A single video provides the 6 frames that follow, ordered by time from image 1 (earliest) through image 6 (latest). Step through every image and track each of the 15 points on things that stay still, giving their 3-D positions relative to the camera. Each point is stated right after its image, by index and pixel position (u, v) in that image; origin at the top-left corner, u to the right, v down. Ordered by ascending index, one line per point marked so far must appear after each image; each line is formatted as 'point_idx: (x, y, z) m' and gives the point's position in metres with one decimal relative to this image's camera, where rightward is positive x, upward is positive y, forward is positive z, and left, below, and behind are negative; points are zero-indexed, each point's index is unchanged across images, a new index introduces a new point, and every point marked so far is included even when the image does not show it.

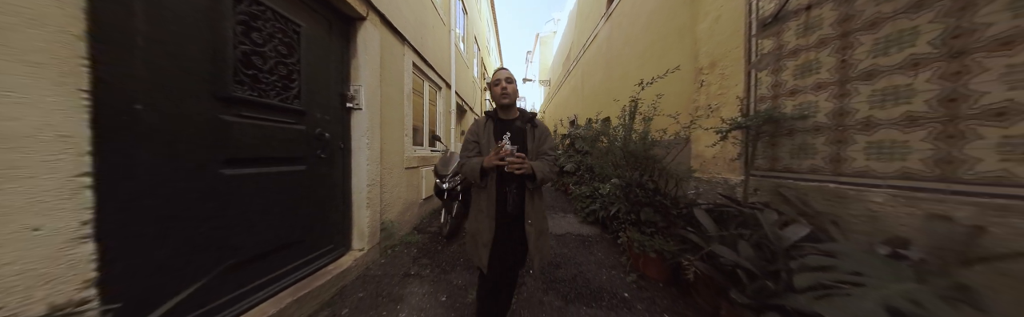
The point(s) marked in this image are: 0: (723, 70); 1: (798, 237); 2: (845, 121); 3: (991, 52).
0: (+2.4, +1.0, +2.0) m
1: (+1.8, -0.5, +1.0) m
2: (+2.4, +0.3, +1.3) m
3: (+2.4, +0.5, +0.9) m
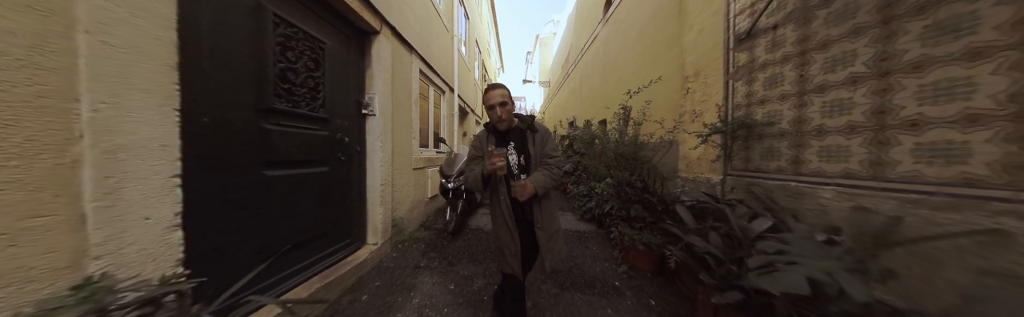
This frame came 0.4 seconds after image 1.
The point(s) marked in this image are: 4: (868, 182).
0: (+2.4, +1.0, +2.2) m
1: (+1.8, -0.5, +1.2) m
2: (+2.4, +0.3, +1.5) m
3: (+2.4, +0.5, +1.0) m
4: (+2.4, -0.2, +1.2) m
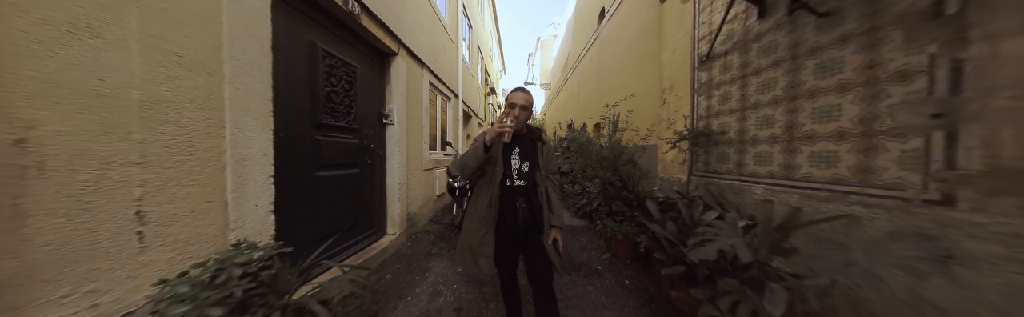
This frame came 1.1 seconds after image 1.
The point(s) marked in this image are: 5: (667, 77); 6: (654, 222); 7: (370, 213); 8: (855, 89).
0: (+2.4, +1.0, +2.5) m
1: (+1.8, -0.5, +1.5) m
2: (+2.3, +0.2, +1.8) m
3: (+2.3, +0.5, +1.4) m
4: (+2.3, -0.2, +1.5) m
5: (+2.4, +1.3, +2.7) m
6: (+1.5, -0.7, +1.8) m
7: (-2.0, -0.8, +2.4) m
8: (+2.3, +0.5, +1.2) m
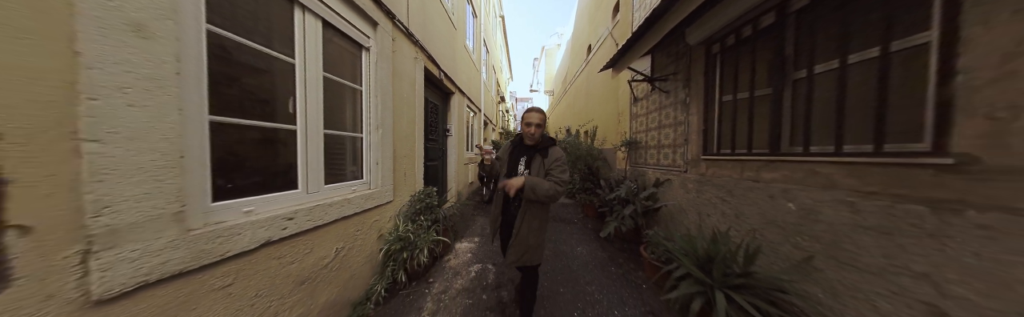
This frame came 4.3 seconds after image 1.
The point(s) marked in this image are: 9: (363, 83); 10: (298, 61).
0: (+2.7, +1.0, +4.0) m
1: (+2.0, -0.5, +3.1) m
2: (+2.6, +0.3, +3.3) m
3: (+2.6, +0.5, +2.9) m
4: (+2.6, -0.1, +3.0) m
5: (+2.7, +1.3, +4.2) m
6: (+1.8, -0.6, +3.4) m
7: (-1.7, -0.7, +4.0) m
8: (+2.6, +0.5, +2.7) m
9: (-1.7, +0.9, +2.0) m
10: (-1.8, +0.8, +1.4) m
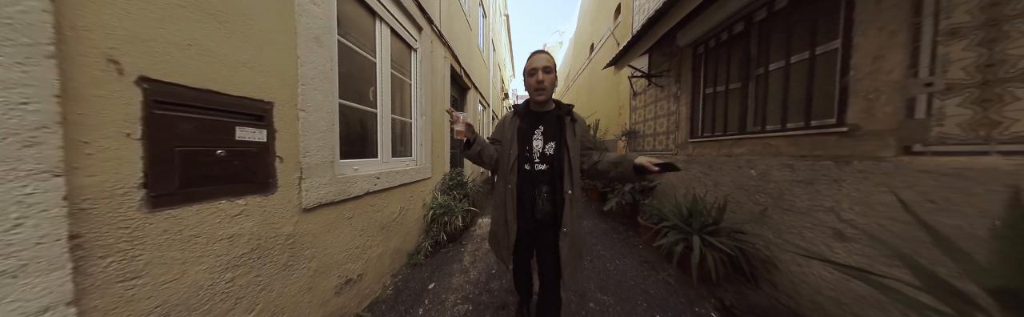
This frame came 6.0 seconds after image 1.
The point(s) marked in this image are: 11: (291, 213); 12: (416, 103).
0: (+3.0, +1.3, +4.5) m
1: (+2.3, -0.2, +3.6) m
2: (+2.9, +0.6, +3.8) m
3: (+2.9, +0.8, +3.4) m
4: (+2.9, +0.1, +3.5) m
5: (+3.0, +1.6, +4.7) m
6: (+2.1, -0.3, +3.9) m
7: (-1.4, -0.4, +4.5) m
8: (+2.9, +0.8, +3.2) m
9: (-1.4, +1.2, +2.4) m
10: (-1.5, +1.1, +1.9) m
11: (-1.4, -0.3, +1.1) m
12: (-1.4, +0.8, +2.5) m
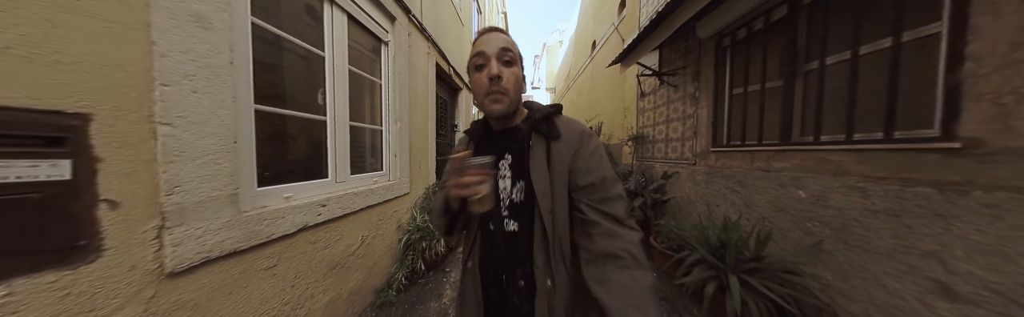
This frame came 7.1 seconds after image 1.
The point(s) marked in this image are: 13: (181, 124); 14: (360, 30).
0: (+2.9, +1.2, +4.1) m
1: (+2.2, -0.4, +3.2) m
2: (+2.8, +0.4, +3.4) m
3: (+2.8, +0.6, +3.0) m
4: (+2.8, 0.0, +3.1) m
5: (+2.9, +1.5, +4.3) m
6: (+2.0, -0.5, +3.5) m
7: (-1.5, -0.6, +4.1) m
8: (+2.8, +0.6, +2.8) m
9: (-1.5, +1.0, +2.0) m
10: (-1.6, +0.9, +1.5) m
11: (-1.5, -0.5, +0.7) m
12: (-1.5, +0.6, +2.1) m
13: (-1.5, +0.2, +0.8) m
14: (-1.6, +1.3, +1.8) m
